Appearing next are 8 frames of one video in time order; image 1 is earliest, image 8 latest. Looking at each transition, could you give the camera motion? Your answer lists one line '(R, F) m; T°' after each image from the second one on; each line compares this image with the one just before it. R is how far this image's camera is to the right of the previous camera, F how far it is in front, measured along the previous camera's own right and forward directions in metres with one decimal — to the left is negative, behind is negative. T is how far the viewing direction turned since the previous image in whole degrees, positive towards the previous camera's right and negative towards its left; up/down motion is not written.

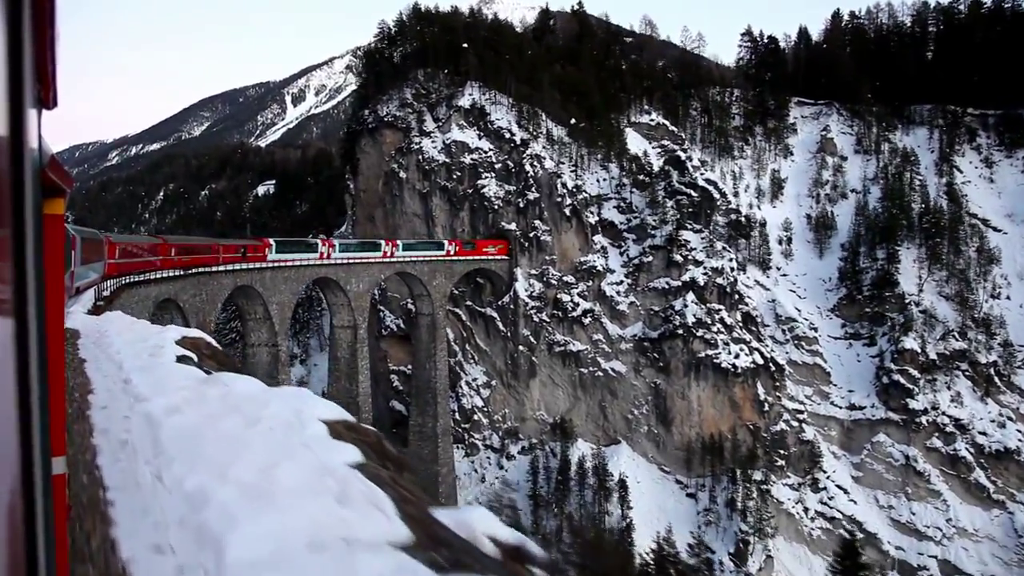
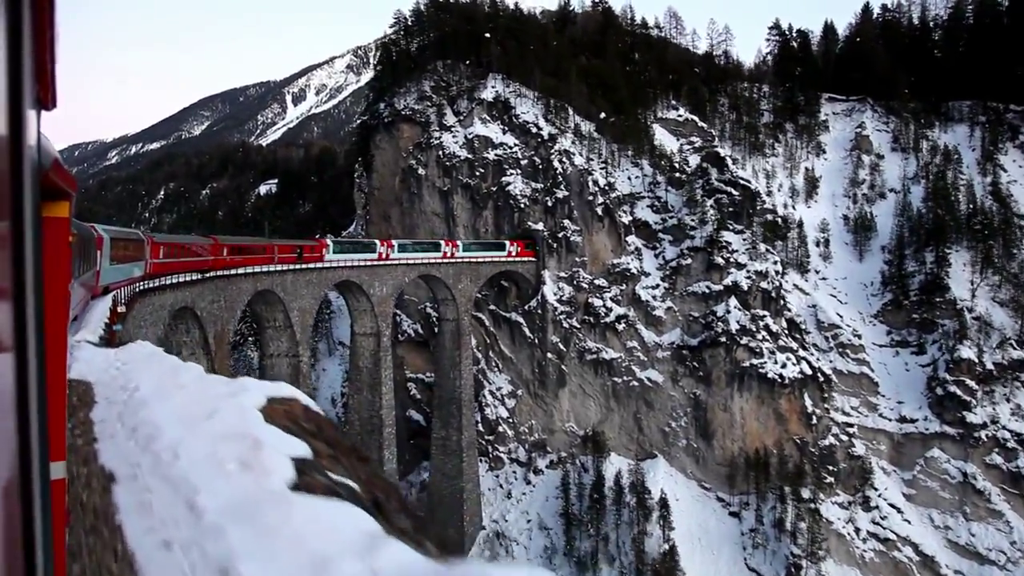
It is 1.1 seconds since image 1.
(-1.6, +2.3) m; 0°
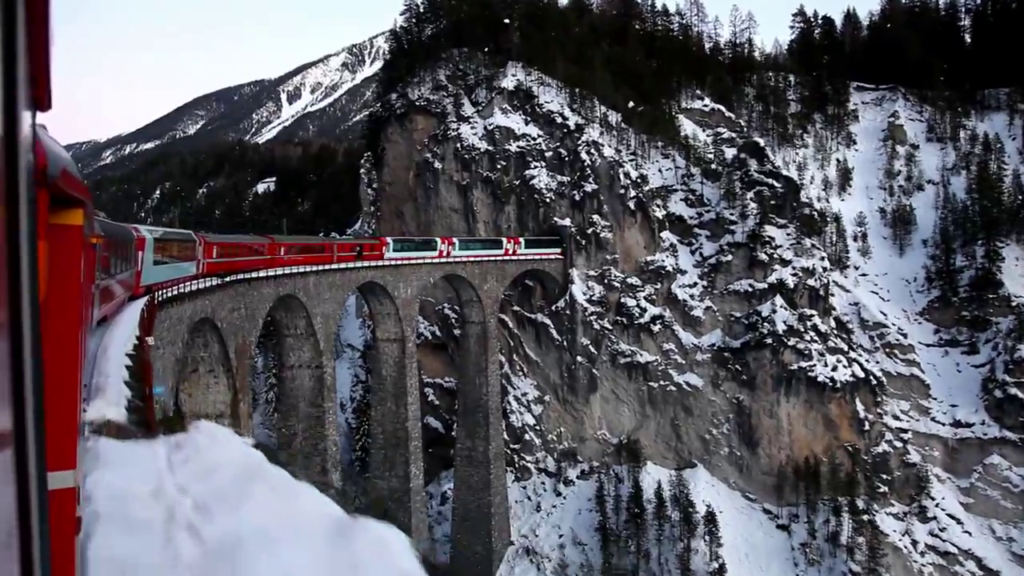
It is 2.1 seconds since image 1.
(-1.6, +2.3) m; 0°
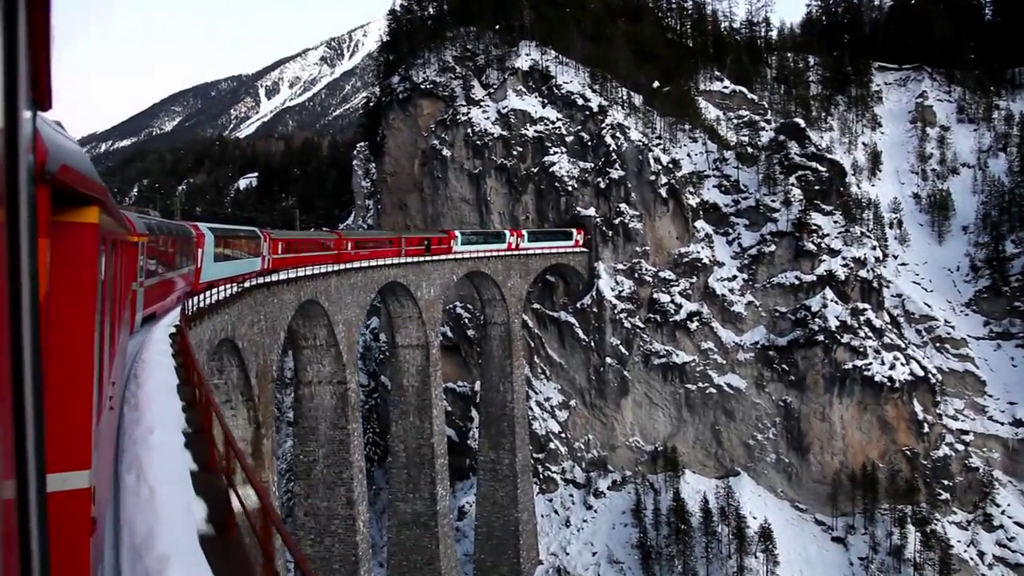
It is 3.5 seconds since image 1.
(-1.9, +3.0) m; +1°
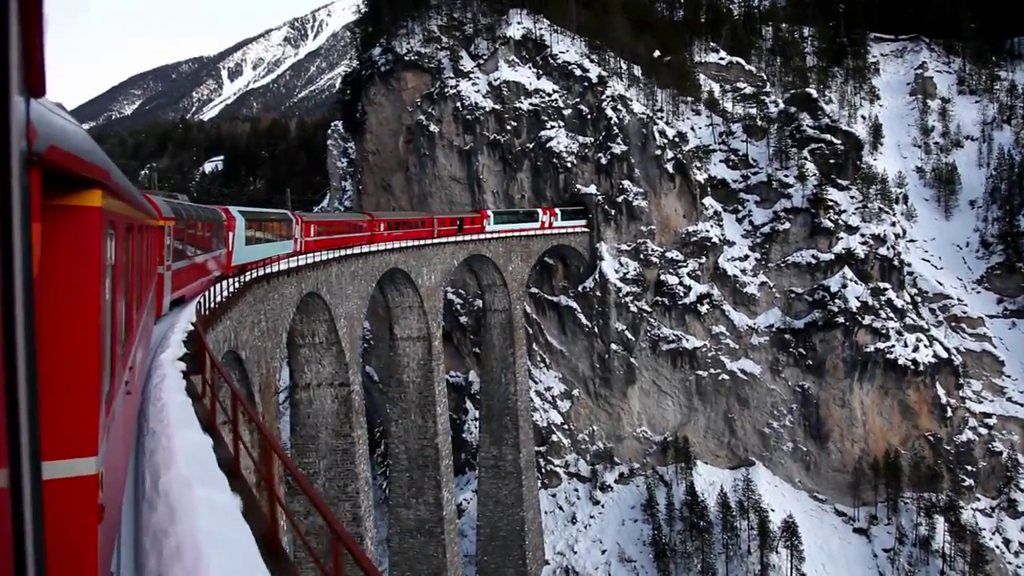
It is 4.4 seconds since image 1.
(-1.2, +2.2) m; +2°
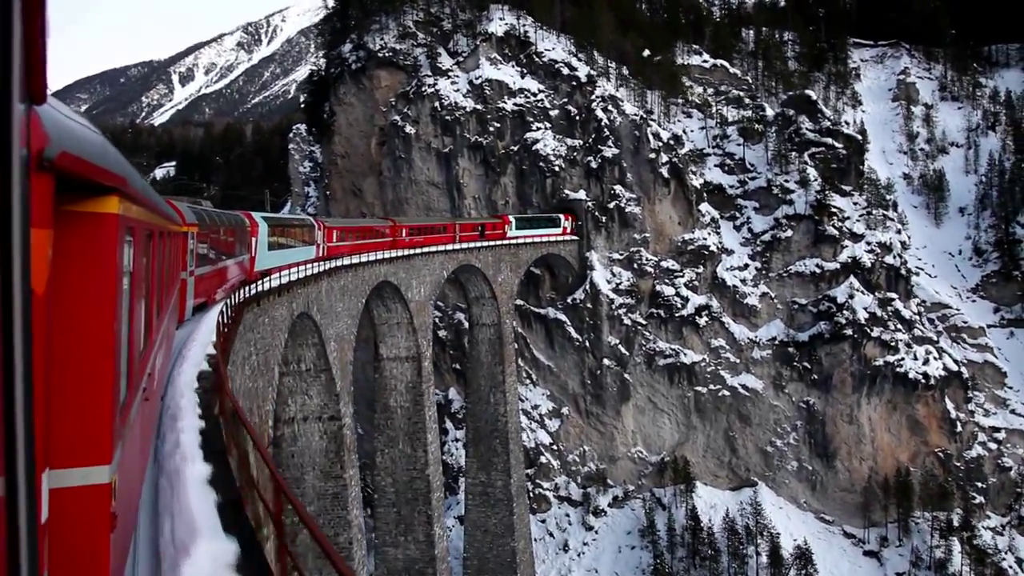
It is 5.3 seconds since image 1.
(-1.0, +2.2) m; +3°
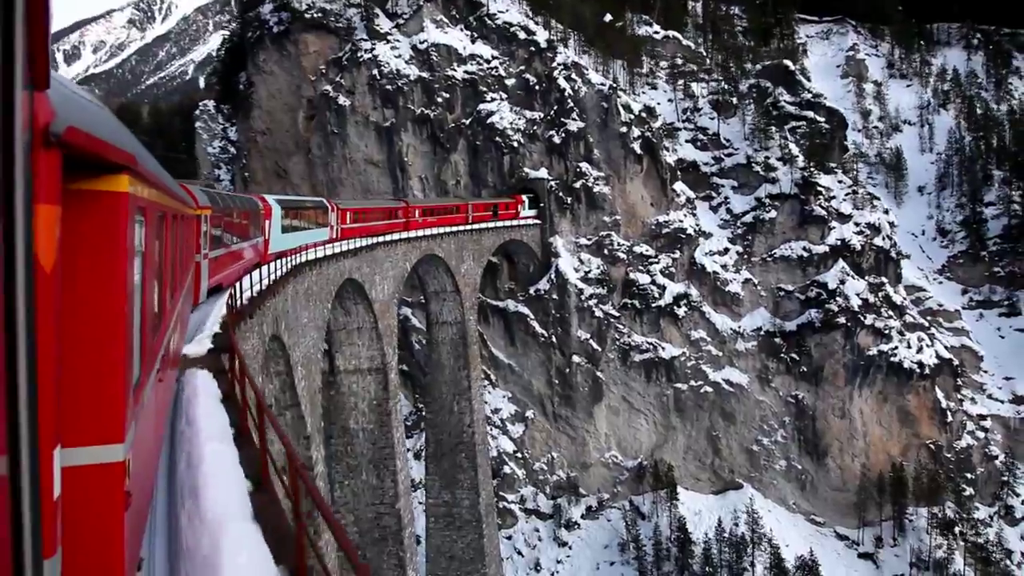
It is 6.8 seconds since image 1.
(-1.4, +3.5) m; +6°
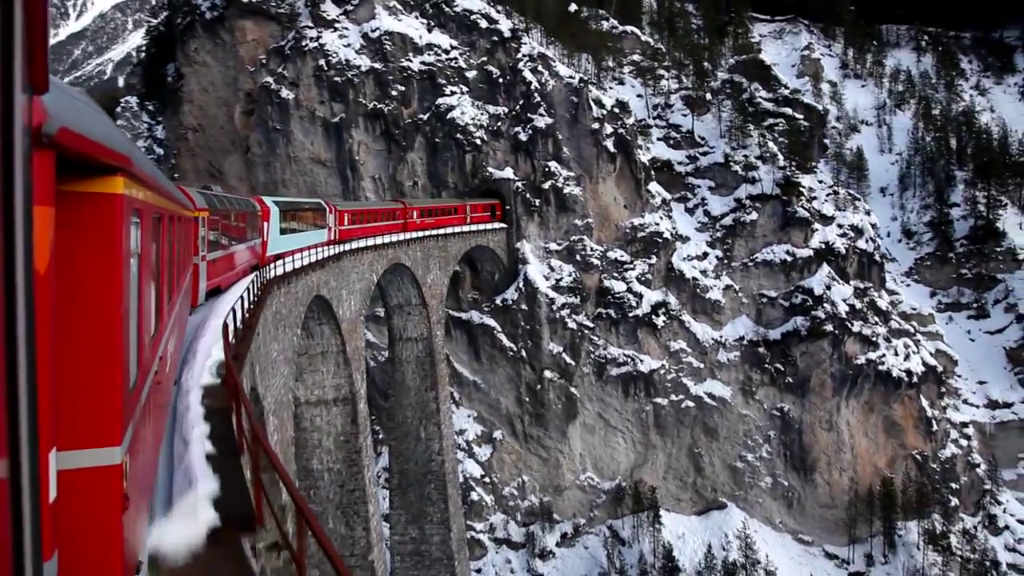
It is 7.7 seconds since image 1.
(-0.9, +2.3) m; +5°
